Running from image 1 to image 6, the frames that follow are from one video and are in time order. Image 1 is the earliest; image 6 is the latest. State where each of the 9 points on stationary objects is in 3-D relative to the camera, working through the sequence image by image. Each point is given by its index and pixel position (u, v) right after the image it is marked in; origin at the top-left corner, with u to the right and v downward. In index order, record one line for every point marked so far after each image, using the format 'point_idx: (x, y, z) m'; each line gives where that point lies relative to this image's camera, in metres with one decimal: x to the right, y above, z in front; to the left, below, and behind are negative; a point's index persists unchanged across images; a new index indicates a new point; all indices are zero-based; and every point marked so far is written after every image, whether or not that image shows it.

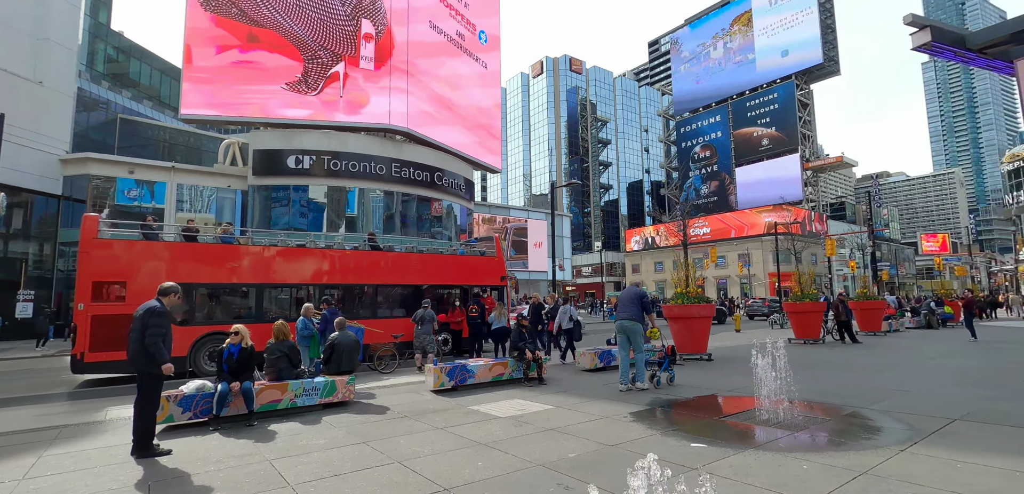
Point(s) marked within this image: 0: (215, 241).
0: (-7.1, +0.2, +11.2) m
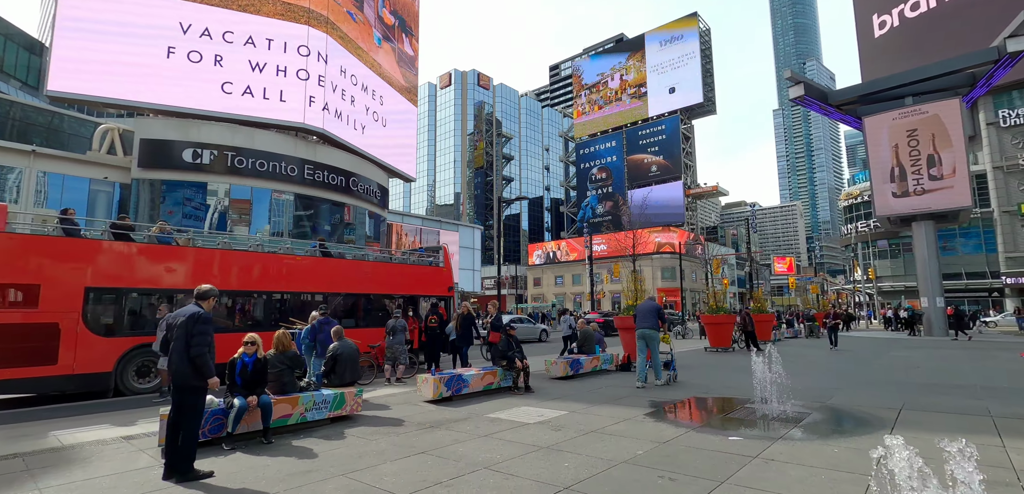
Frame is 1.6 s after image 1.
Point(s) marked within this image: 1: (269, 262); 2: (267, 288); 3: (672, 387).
0: (-7.7, +0.1, +9.8) m
1: (-6.0, -0.4, +11.6) m
2: (-6.0, -1.0, +11.5) m
3: (+2.7, -2.4, +8.0) m
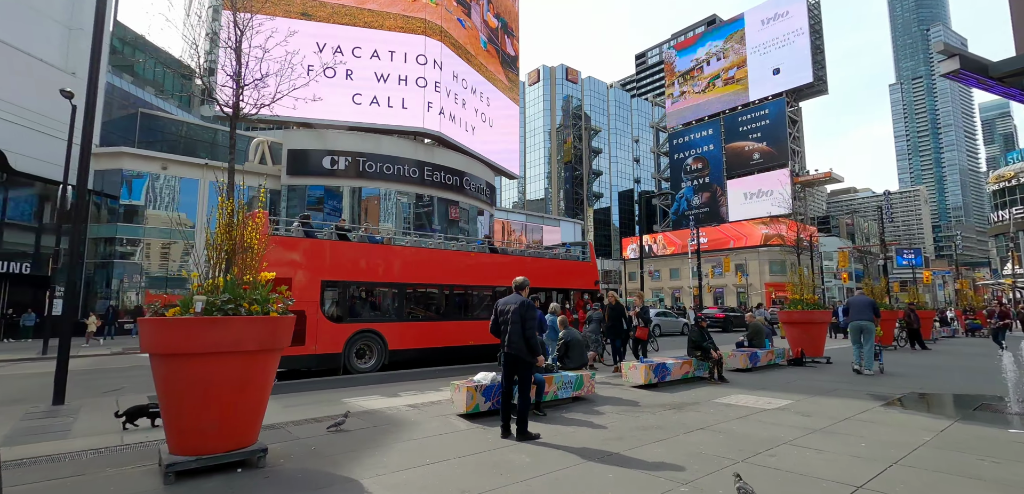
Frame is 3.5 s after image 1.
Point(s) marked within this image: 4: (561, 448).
0: (-3.7, +0.2, +11.4) m
1: (-1.8, -0.3, +12.9) m
2: (-1.8, -1.0, +12.8) m
3: (+6.3, -2.3, +7.9) m
4: (+0.5, -2.1, +4.9) m
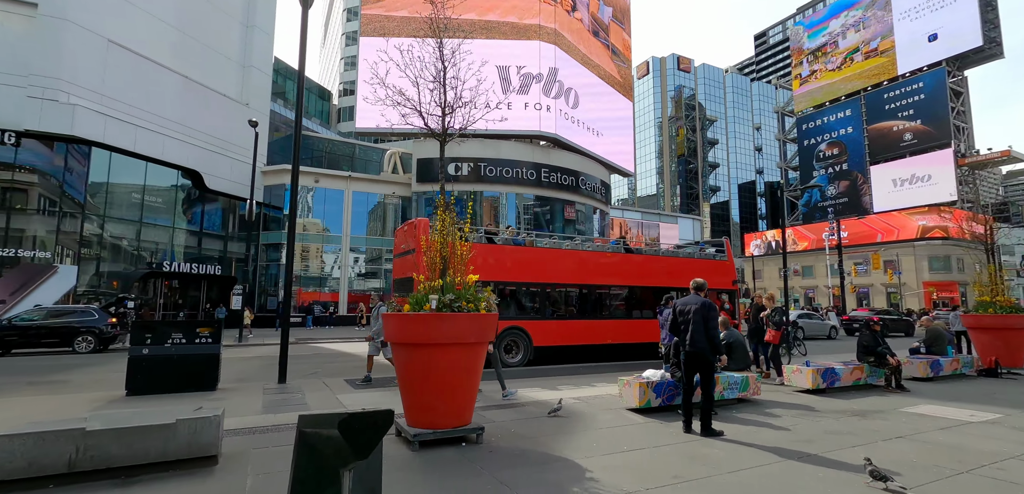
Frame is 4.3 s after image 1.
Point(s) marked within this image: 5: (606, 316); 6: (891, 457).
0: (-0.2, +0.1, +12.3) m
1: (+2.0, -0.3, +13.3) m
2: (+2.0, -1.0, +13.2) m
3: (+8.9, -2.3, +6.8) m
4: (+2.6, -2.1, +5.0) m
5: (+2.8, -2.0, +13.5) m
6: (+3.7, -2.0, +4.5) m
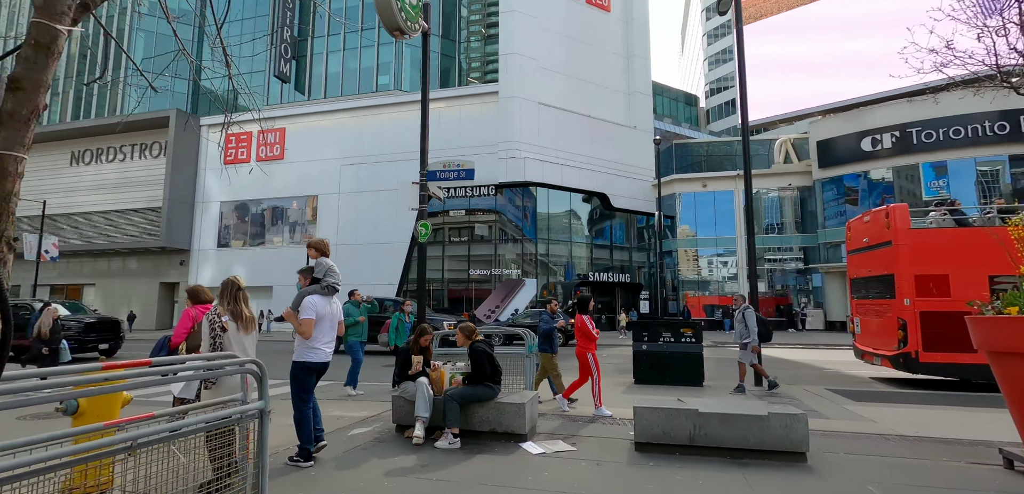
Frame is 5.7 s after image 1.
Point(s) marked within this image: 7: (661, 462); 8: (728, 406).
0: (+10.2, +0.5, +9.0) m
1: (+12.5, +0.2, +8.3) m
2: (+12.5, -0.4, +8.2) m
3: (+13.8, -1.3, -1.1) m
4: (+7.8, -1.7, +1.5) m
5: (+13.4, -1.3, +7.9) m
6: (+8.3, -1.5, +0.4) m
7: (+1.9, -2.7, +5.8) m
8: (+2.8, -2.1, +6.1) m
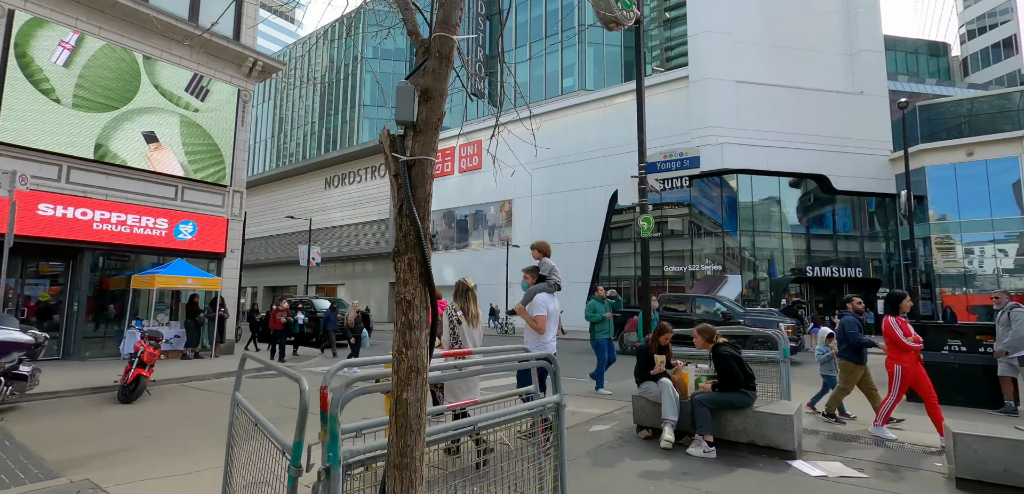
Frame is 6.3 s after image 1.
0: (+13.6, +0.9, +4.6) m
1: (+15.6, +0.8, +3.2) m
2: (+15.6, +0.1, +3.1) m
3: (+13.6, -0.7, -6.2) m
4: (+8.9, -1.3, -1.6) m
5: (+16.3, -0.7, +2.5) m
6: (+9.0, -1.2, -2.9) m
7: (+4.8, -2.5, +4.4) m
8: (+5.8, -1.9, +4.4) m
